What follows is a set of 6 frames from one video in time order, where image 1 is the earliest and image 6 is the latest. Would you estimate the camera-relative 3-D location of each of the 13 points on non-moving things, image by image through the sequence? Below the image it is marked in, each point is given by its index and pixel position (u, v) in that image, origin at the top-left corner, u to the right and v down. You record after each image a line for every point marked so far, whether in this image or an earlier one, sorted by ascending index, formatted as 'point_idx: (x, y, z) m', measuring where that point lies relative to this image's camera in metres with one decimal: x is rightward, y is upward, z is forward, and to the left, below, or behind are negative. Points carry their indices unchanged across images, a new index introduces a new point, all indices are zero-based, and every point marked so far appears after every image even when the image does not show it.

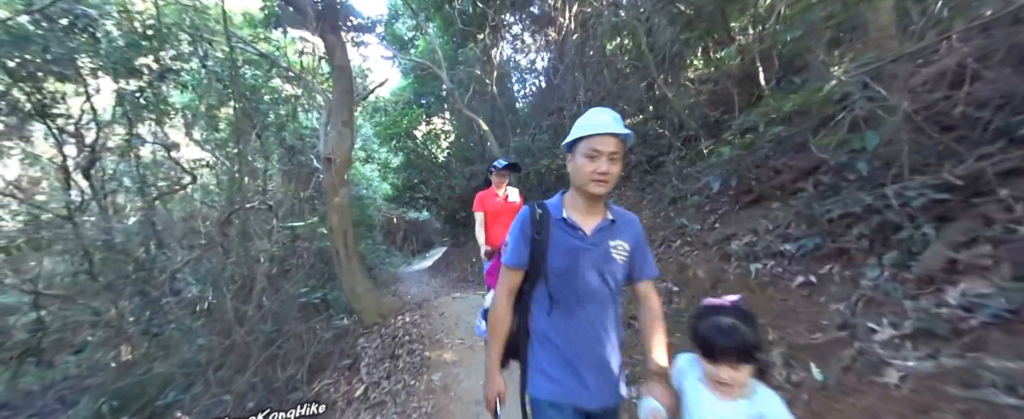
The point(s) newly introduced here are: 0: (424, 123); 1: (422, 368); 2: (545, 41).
0: (-4.6, +4.5, +16.8) m
1: (-1.2, -2.2, +4.3) m
2: (+1.2, +6.1, +11.6) m
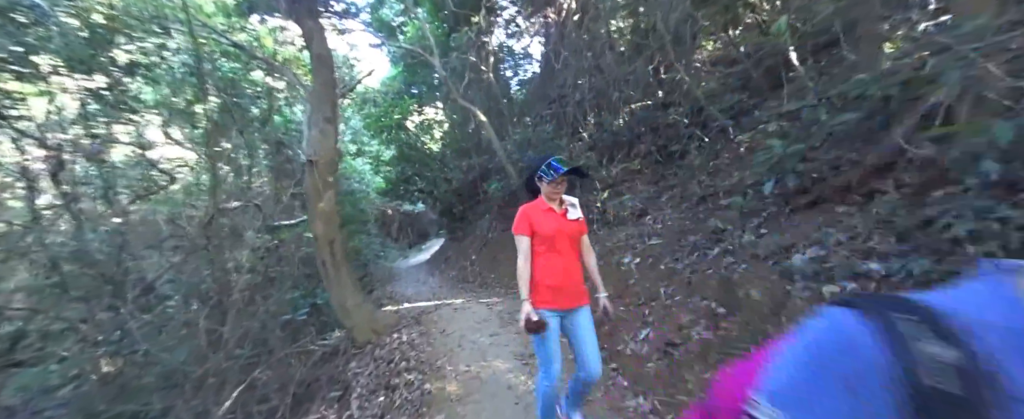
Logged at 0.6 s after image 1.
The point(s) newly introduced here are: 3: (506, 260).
0: (-4.8, +4.7, +15.9) m
1: (-1.1, -2.3, +3.7) m
2: (+1.0, +6.2, +10.7) m
3: (-0.2, -1.4, +8.6) m
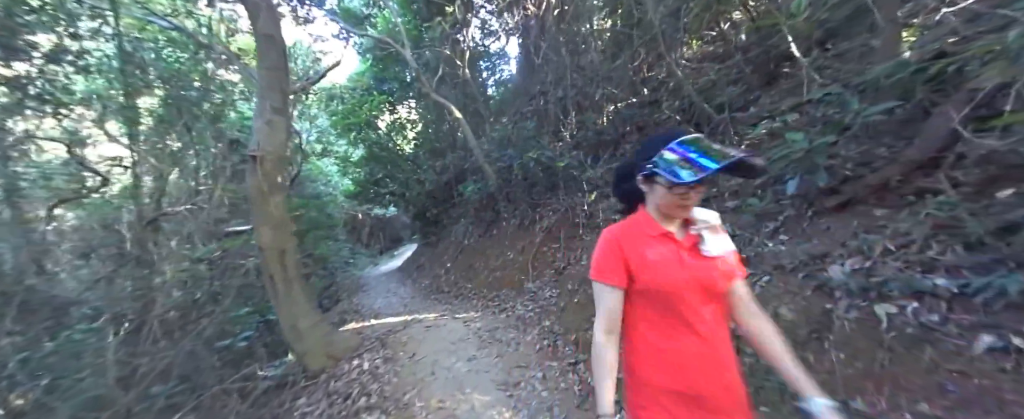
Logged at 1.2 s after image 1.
0: (-5.8, +4.5, +15.0) m
1: (-1.2, -2.3, +3.0) m
2: (+0.3, +6.1, +10.2) m
3: (-0.7, -1.5, +8.0) m
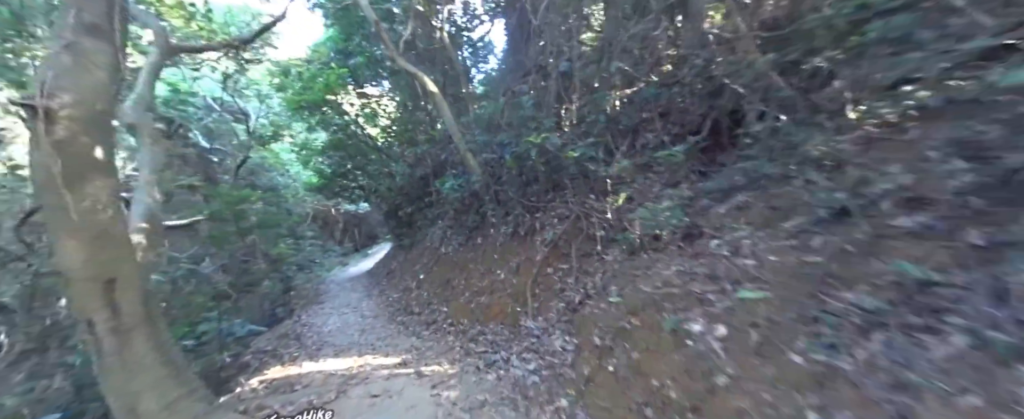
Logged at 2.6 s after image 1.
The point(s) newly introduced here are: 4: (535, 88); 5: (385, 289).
0: (-6.3, +4.6, +12.8) m
1: (-1.2, -2.4, +1.1) m
2: (+0.1, +6.1, +8.4) m
3: (-0.9, -1.5, +6.1) m
4: (+0.5, +2.8, +7.7) m
5: (-4.3, -2.7, +10.9) m
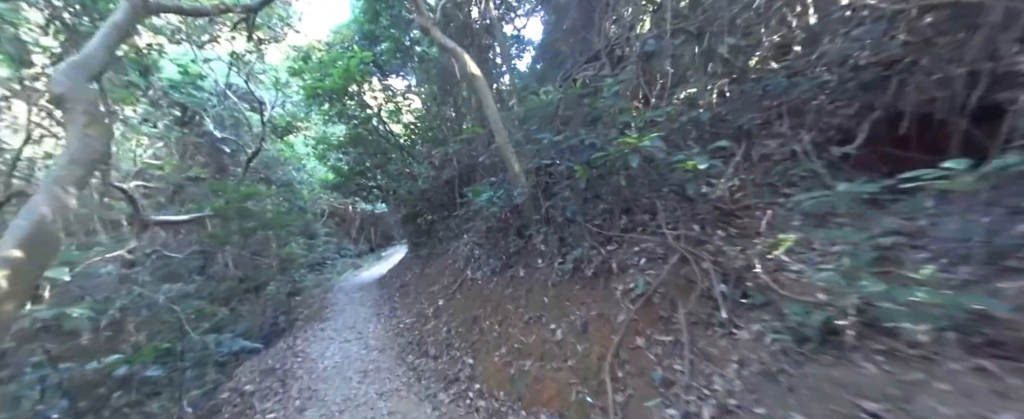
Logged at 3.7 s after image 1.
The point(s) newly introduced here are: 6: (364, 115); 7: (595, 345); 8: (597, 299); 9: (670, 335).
0: (-4.8, +4.5, +11.6) m
1: (-0.8, -2.6, -0.4) m
2: (+1.4, +5.6, +6.8) m
3: (-0.2, -1.8, +4.5) m
4: (+1.6, +2.4, +6.1) m
5: (-3.4, -2.9, +9.5) m
6: (-5.3, +3.4, +11.6) m
7: (+0.9, -1.4, +3.3) m
8: (+1.0, -1.0, +3.7) m
9: (+1.5, -1.2, +3.1) m
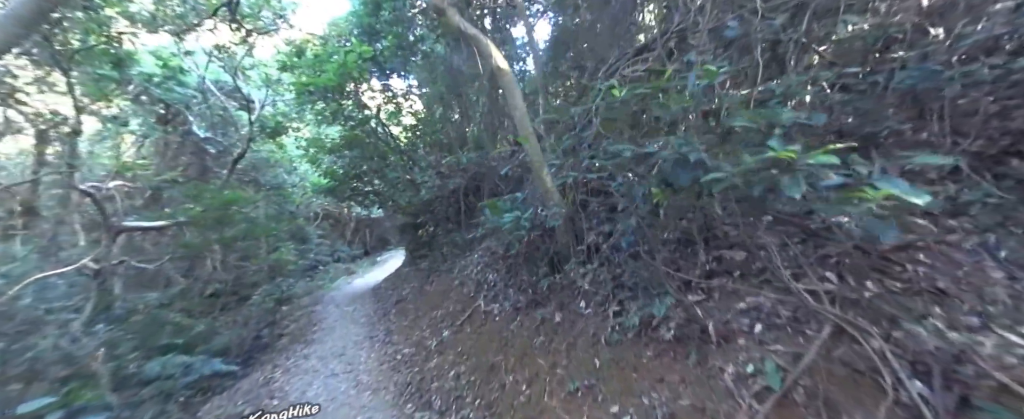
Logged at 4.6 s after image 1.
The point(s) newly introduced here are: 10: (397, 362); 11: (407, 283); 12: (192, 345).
0: (-4.4, +4.1, +10.5) m
1: (-0.4, -2.9, -1.6) m
2: (+1.9, +5.3, +5.8) m
3: (+0.2, -2.1, +3.4) m
4: (+2.0, +2.0, +5.1) m
5: (-3.0, -3.3, +8.3) m
6: (-4.9, +3.1, +10.5) m
7: (+1.3, -1.7, +2.2) m
8: (+1.4, -1.3, +2.7) m
9: (+1.9, -1.5, +2.0) m
10: (-2.3, -3.2, +6.7) m
11: (-3.6, -2.7, +11.2) m
12: (-8.8, -3.8, +8.8) m
